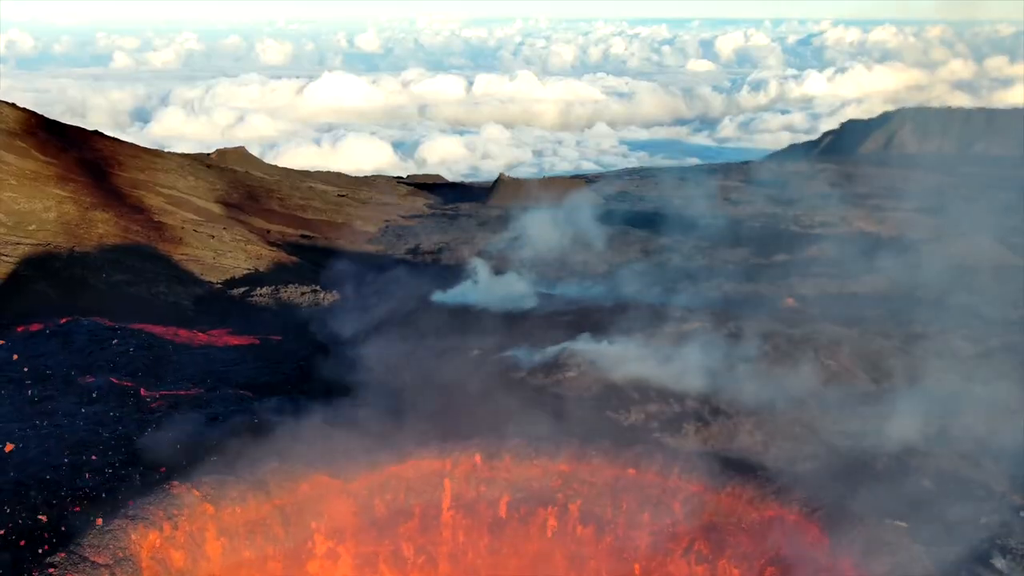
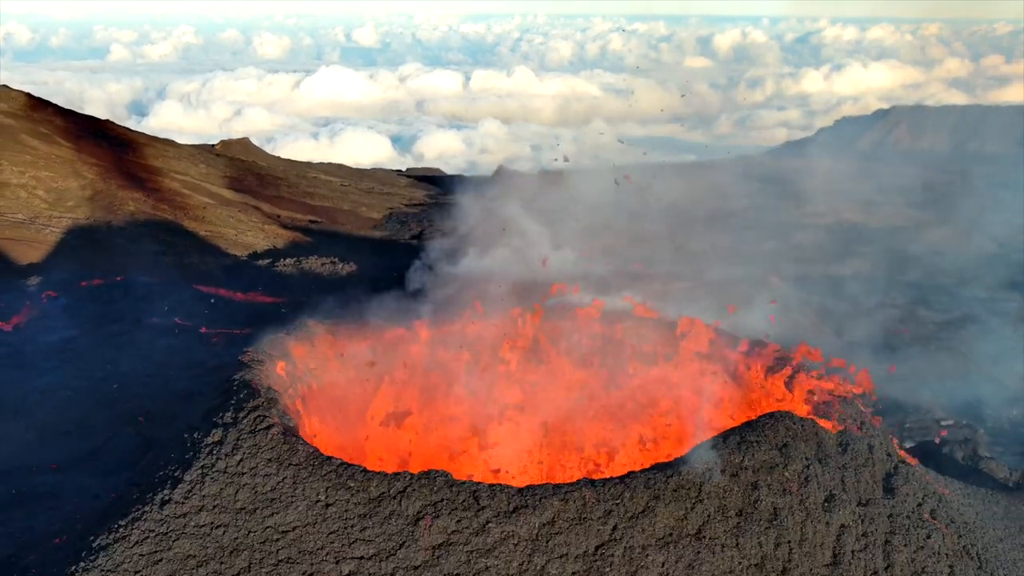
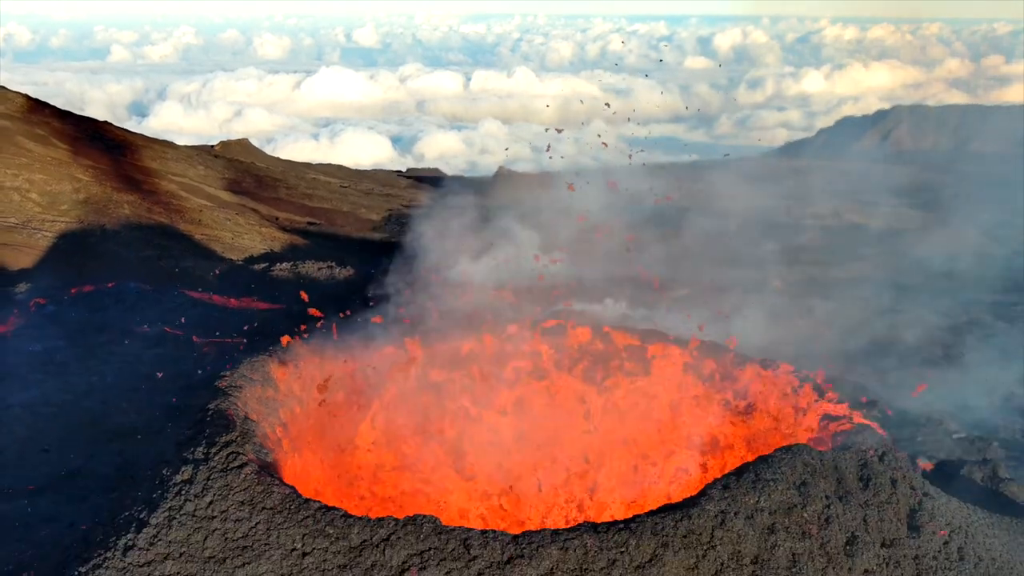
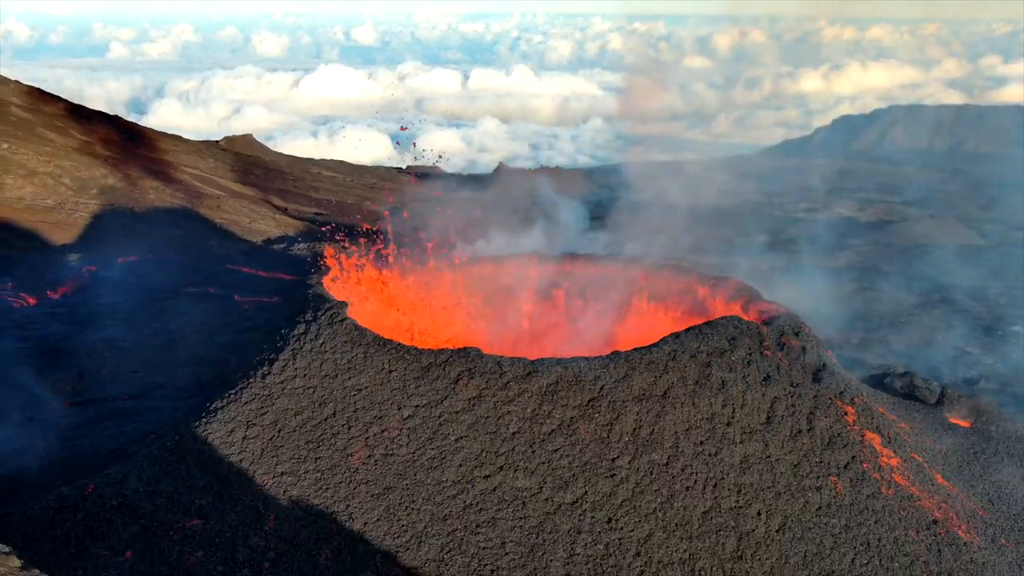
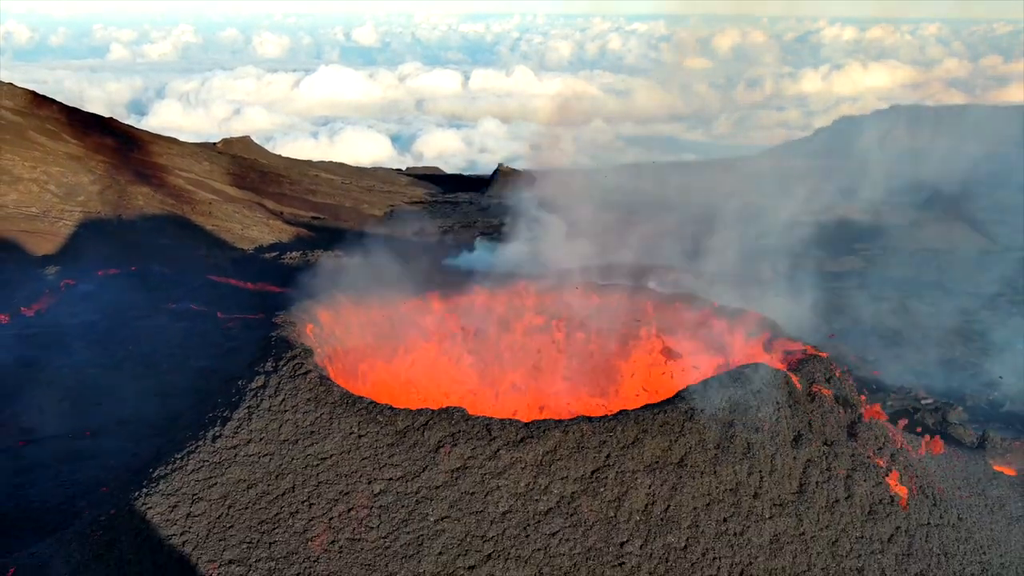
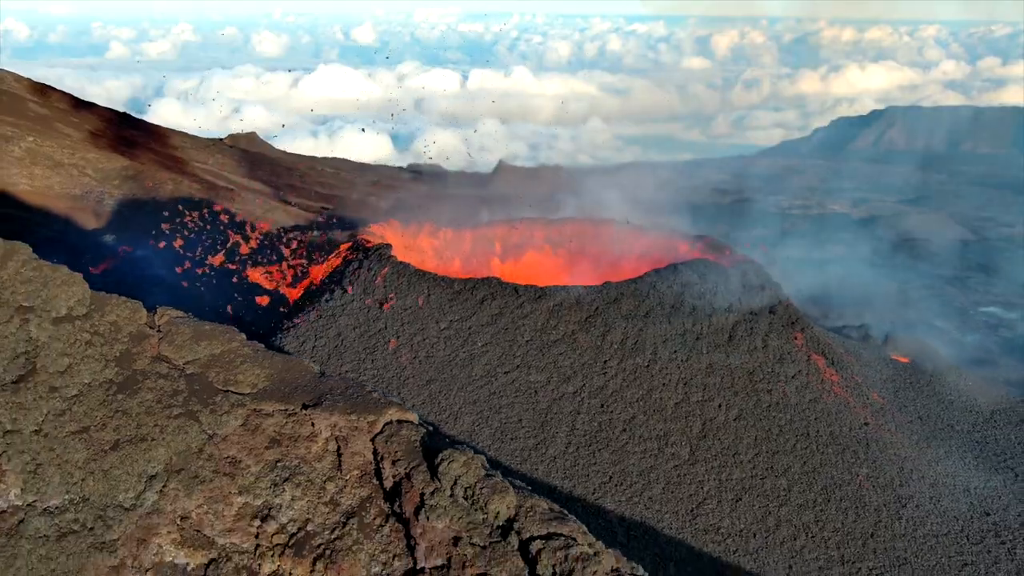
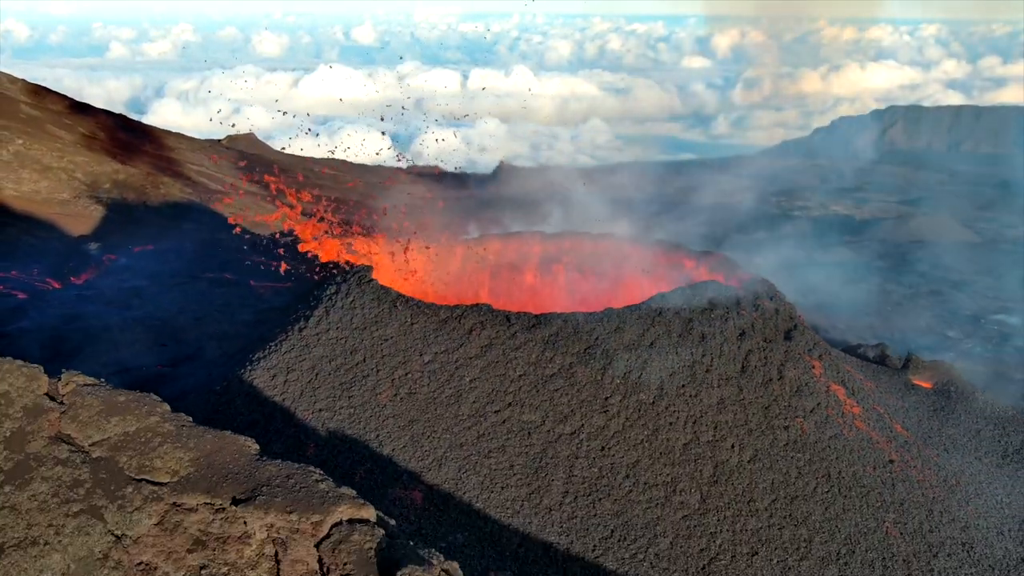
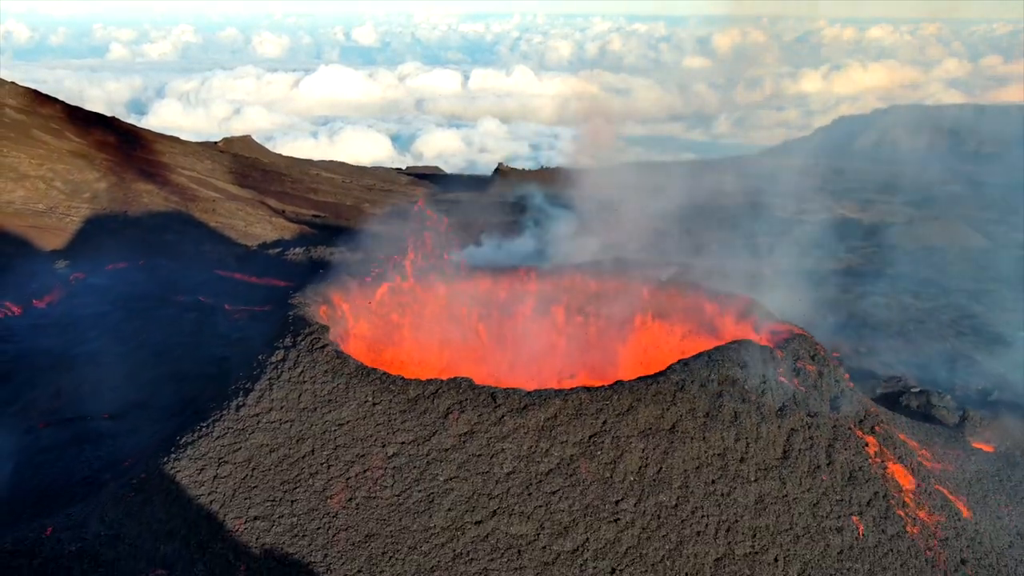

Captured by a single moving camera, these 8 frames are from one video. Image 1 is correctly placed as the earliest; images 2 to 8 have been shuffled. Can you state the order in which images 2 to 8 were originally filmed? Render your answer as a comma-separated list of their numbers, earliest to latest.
3, 2, 5, 8, 4, 7, 6
